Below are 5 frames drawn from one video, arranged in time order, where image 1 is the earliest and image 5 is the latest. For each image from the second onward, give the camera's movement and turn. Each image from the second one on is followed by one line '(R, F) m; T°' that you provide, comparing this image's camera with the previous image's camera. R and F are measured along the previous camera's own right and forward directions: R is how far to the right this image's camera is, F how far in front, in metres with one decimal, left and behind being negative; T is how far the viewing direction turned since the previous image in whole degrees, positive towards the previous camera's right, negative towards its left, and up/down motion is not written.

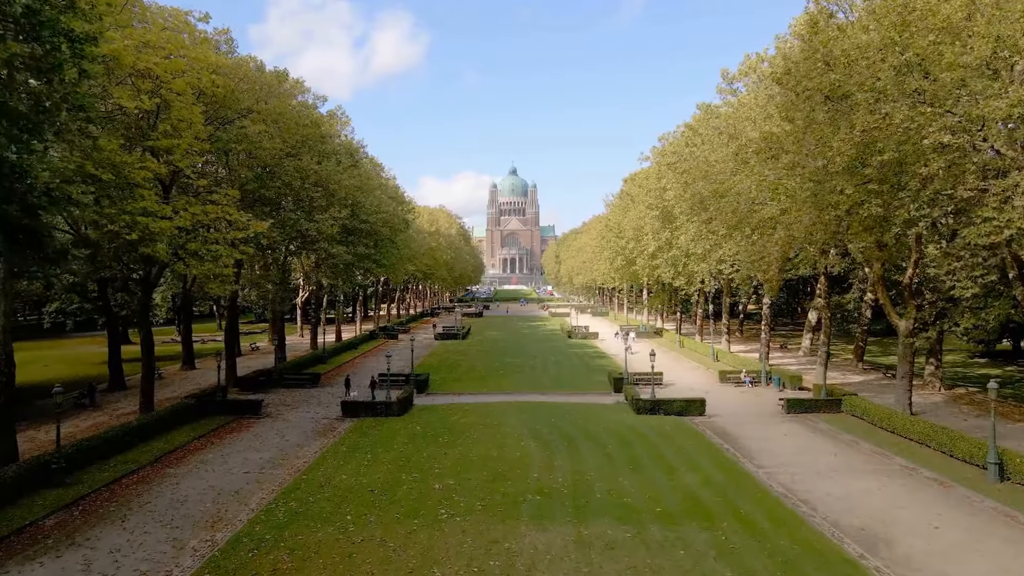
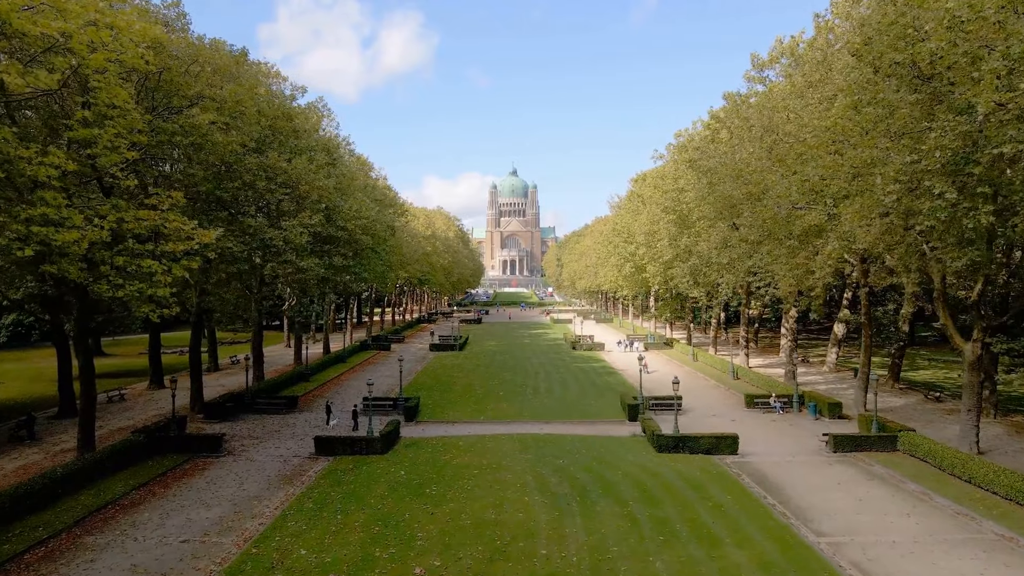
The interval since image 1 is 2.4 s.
(0.0, +4.2) m; 0°
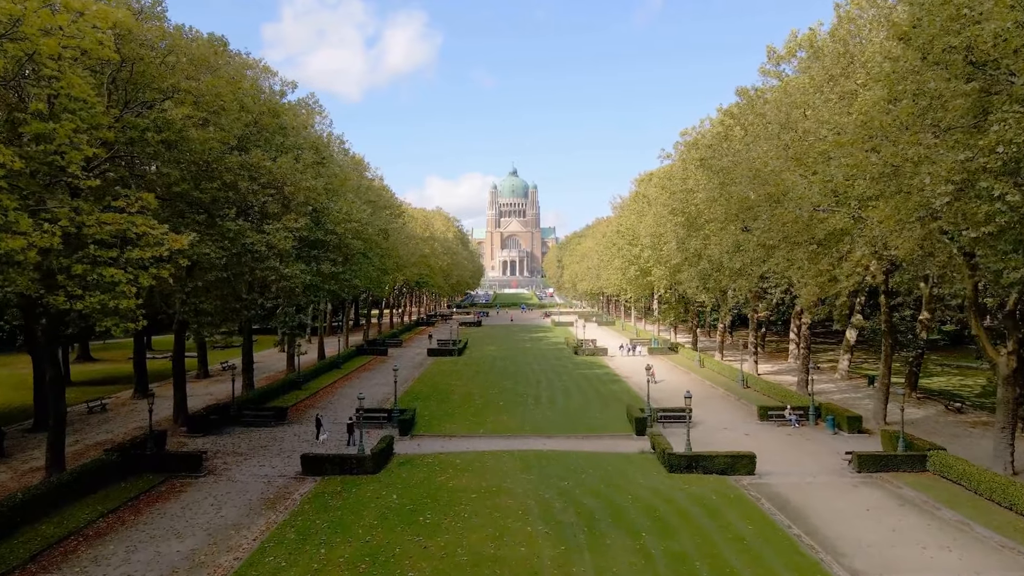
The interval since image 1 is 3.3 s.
(0.0, +1.7) m; 0°
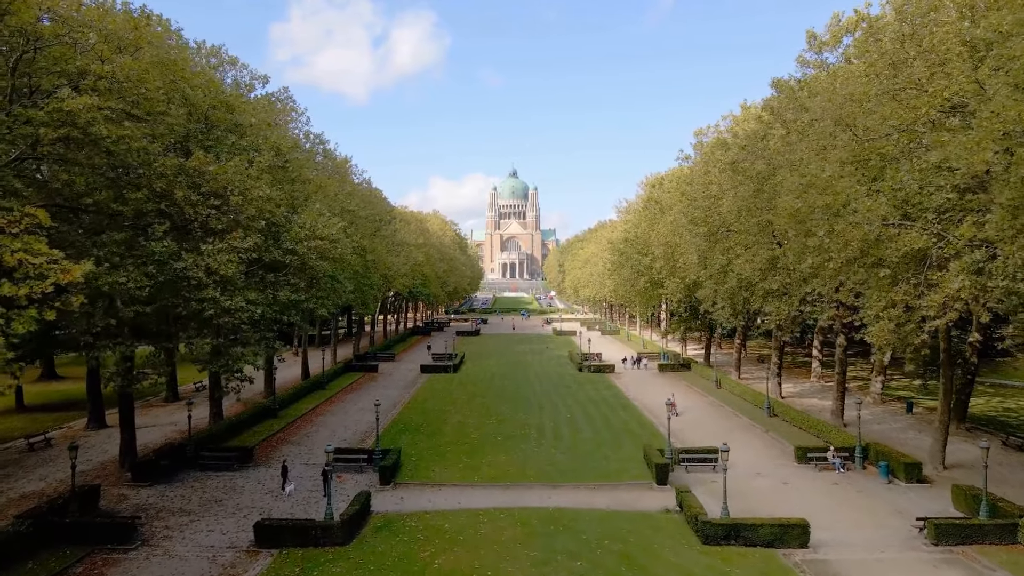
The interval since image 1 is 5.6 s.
(0.0, +4.3) m; 0°
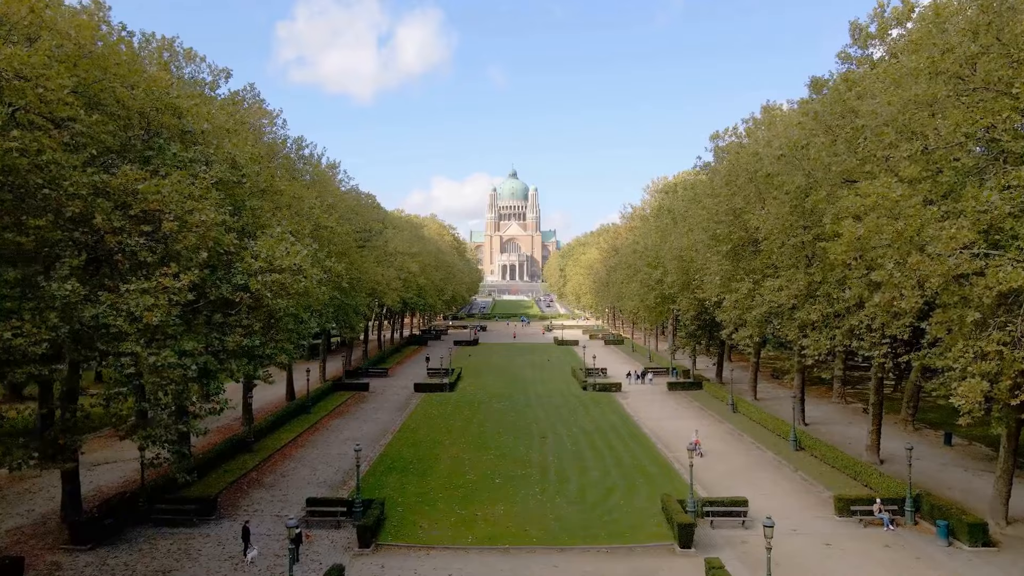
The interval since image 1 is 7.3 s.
(0.0, +3.5) m; 0°
